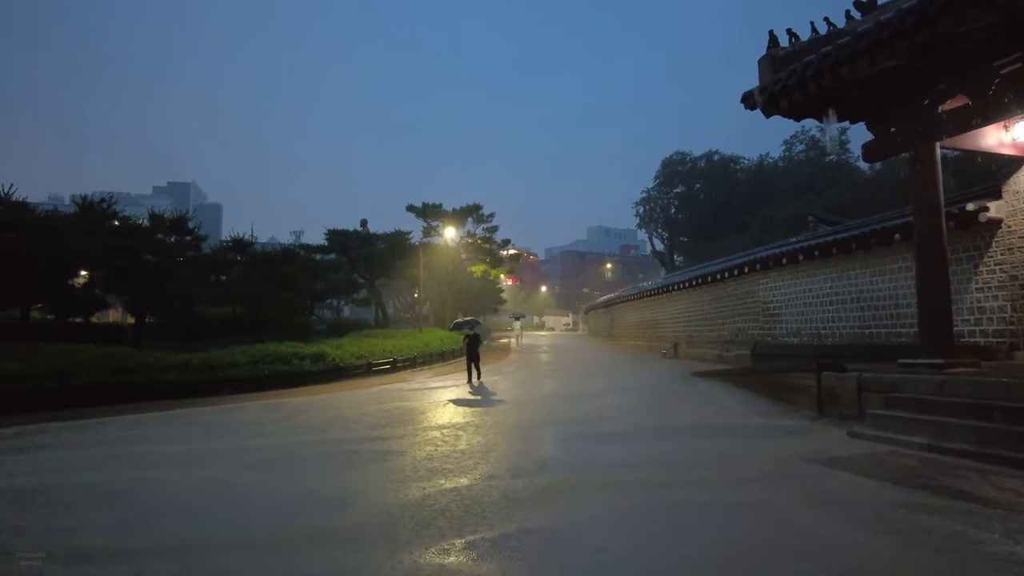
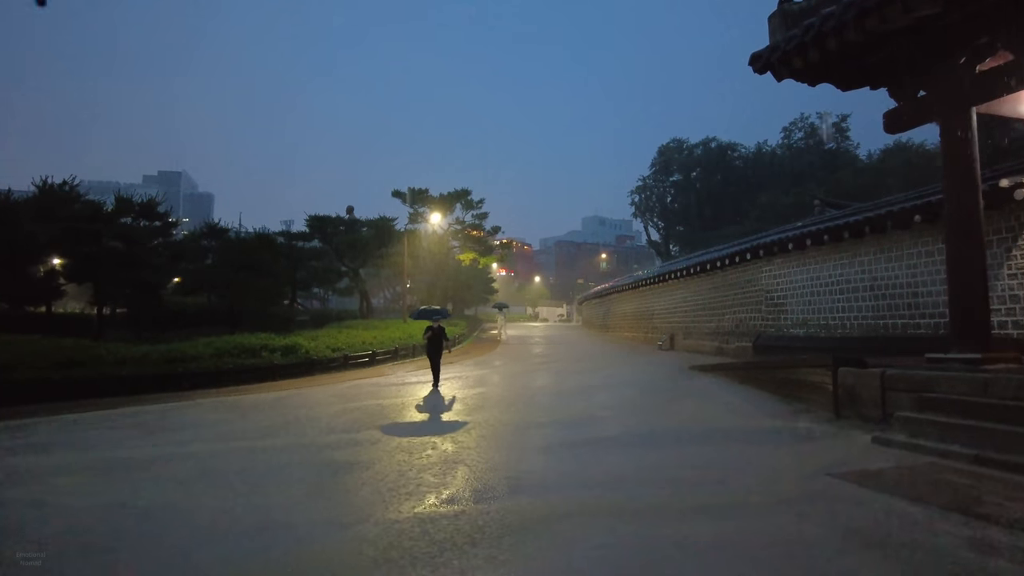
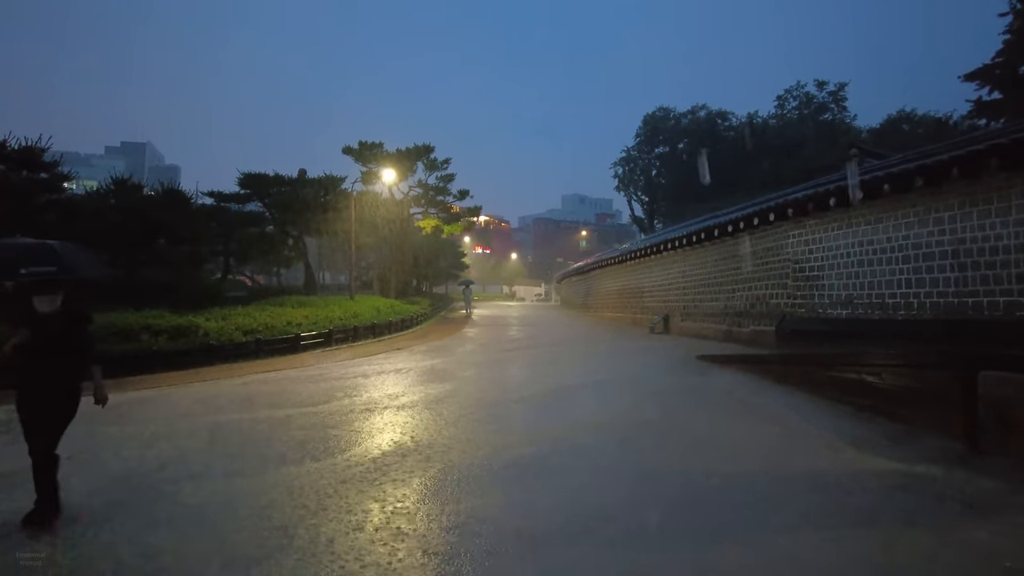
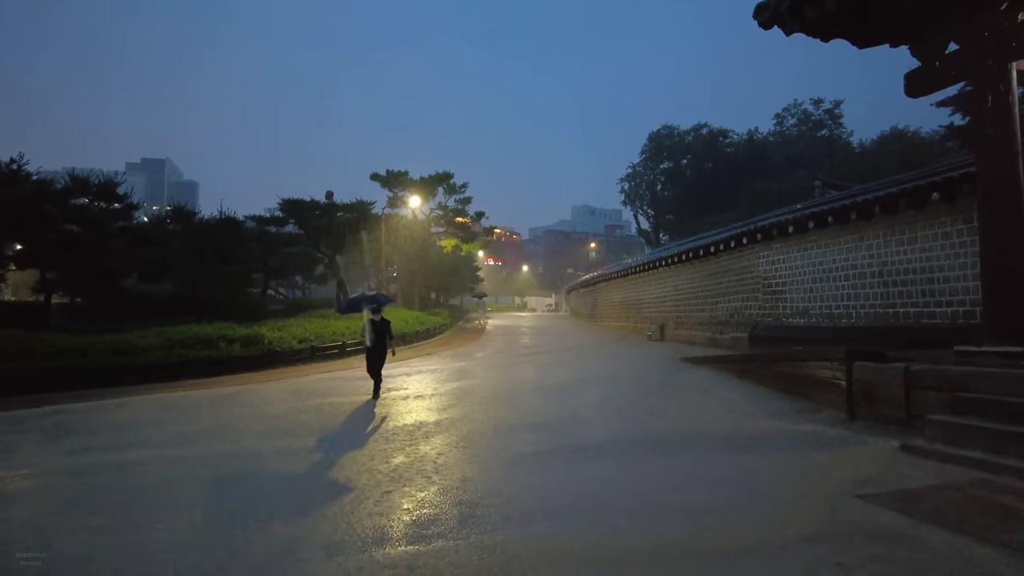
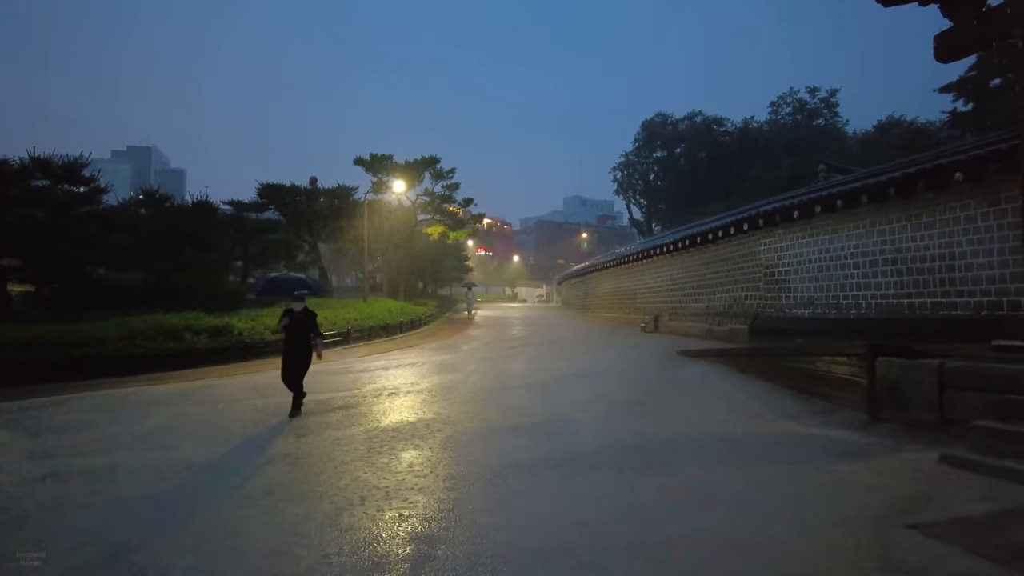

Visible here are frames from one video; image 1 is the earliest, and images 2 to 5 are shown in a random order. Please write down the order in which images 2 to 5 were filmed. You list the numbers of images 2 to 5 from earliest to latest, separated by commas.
2, 4, 5, 3
